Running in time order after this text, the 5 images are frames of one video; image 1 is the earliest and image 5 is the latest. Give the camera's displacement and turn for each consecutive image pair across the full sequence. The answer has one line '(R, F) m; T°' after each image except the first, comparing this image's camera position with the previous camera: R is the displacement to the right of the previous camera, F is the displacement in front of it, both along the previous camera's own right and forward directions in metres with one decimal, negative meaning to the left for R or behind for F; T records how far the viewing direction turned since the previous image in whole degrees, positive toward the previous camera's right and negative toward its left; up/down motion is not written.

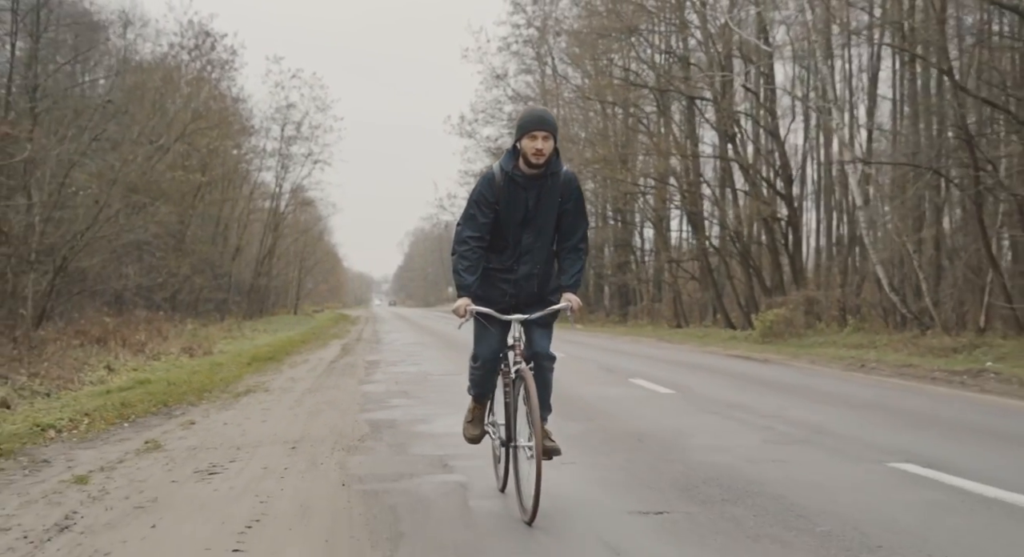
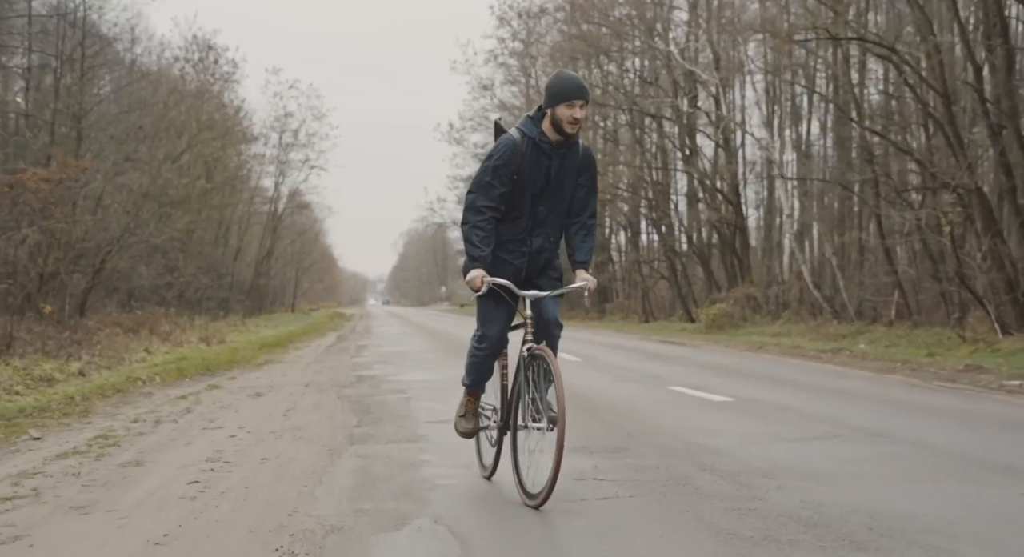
(+0.7, -4.0) m; 0°
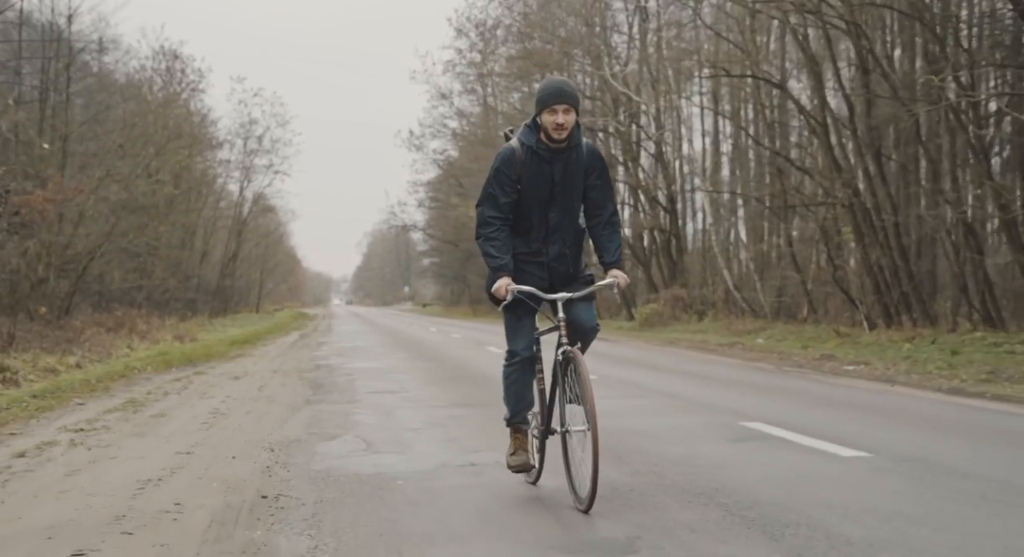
(+0.5, -2.9) m; +2°
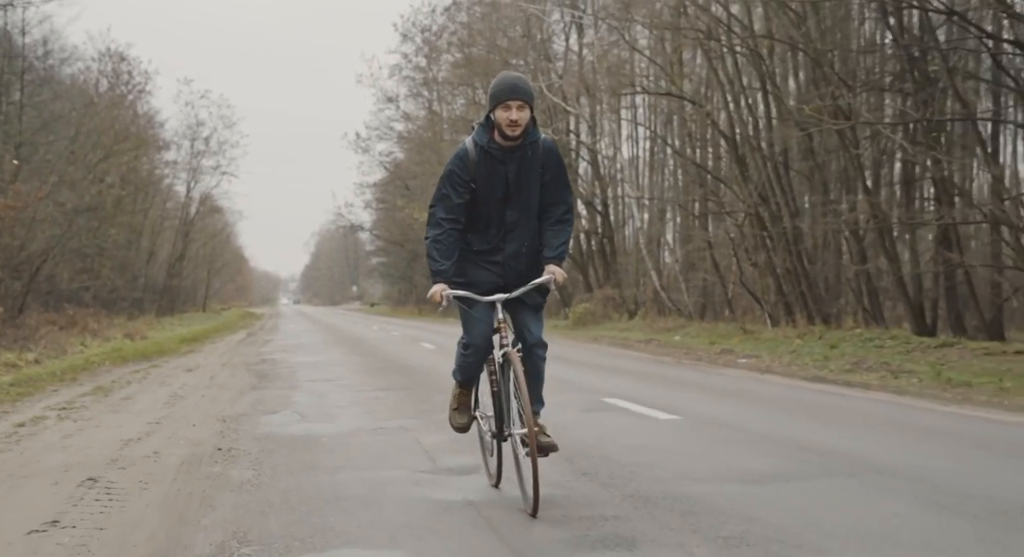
(+0.4, -1.7) m; +3°
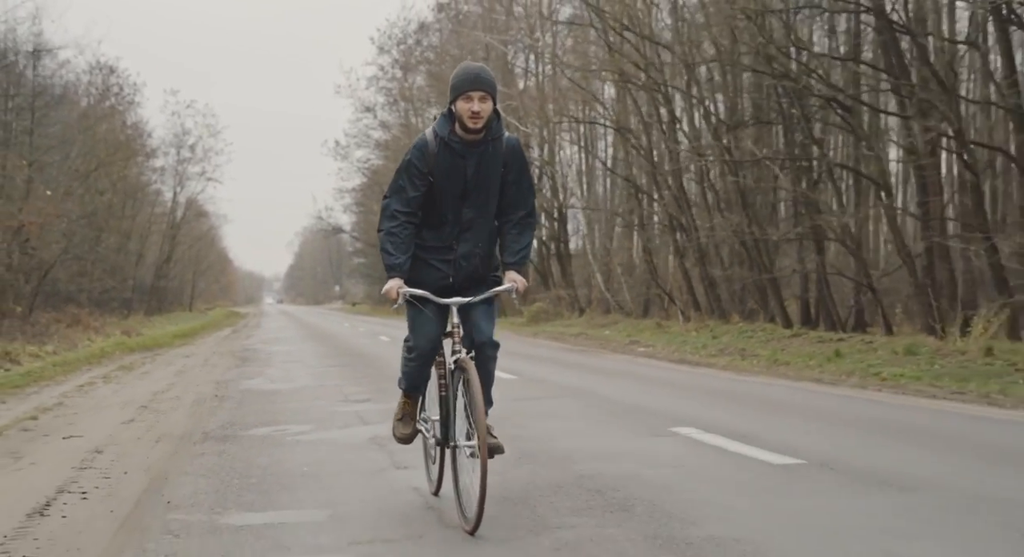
(+1.0, -3.8) m; +1°
